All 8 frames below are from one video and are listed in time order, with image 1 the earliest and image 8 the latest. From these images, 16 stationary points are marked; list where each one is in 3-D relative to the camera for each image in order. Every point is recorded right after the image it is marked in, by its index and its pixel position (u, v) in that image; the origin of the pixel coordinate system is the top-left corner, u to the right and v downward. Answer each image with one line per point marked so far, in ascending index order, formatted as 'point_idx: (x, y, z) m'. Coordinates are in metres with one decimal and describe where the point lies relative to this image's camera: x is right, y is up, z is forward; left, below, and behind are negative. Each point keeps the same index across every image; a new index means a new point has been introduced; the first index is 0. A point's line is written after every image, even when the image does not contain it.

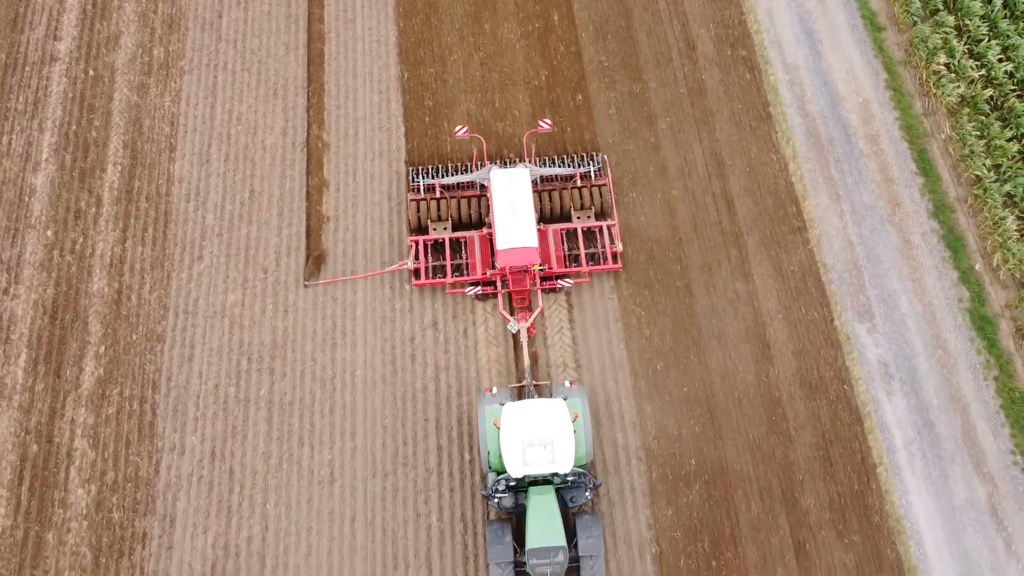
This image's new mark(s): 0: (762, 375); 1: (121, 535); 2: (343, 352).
0: (+3.3, -1.1, +10.6) m
1: (-4.7, -3.0, +9.8) m
2: (-2.2, -0.8, +10.8) m
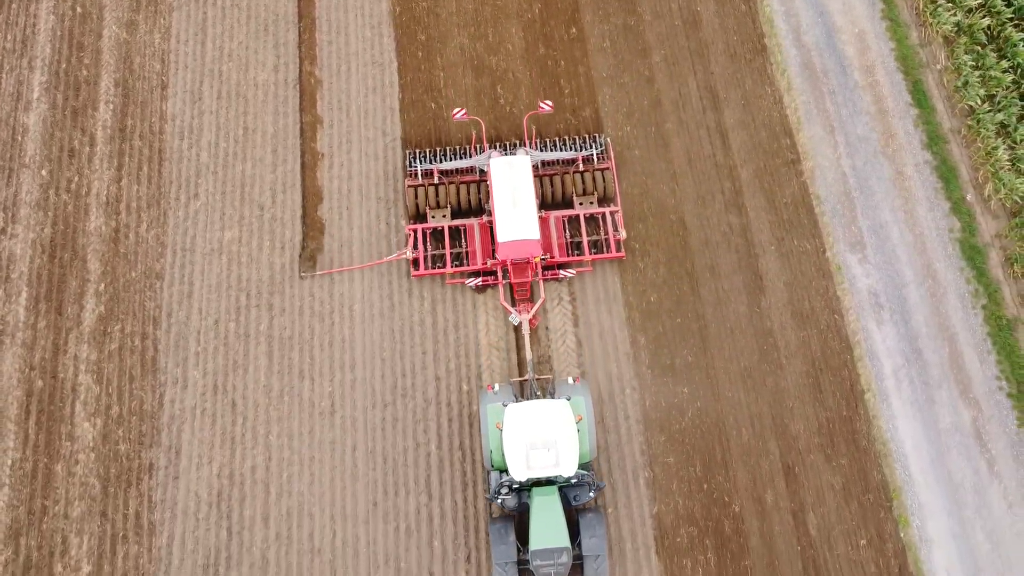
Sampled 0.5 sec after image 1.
0: (+3.2, -0.2, +10.8) m
1: (-4.8, -2.2, +10.1) m
2: (-2.3, 0.0, +10.9) m
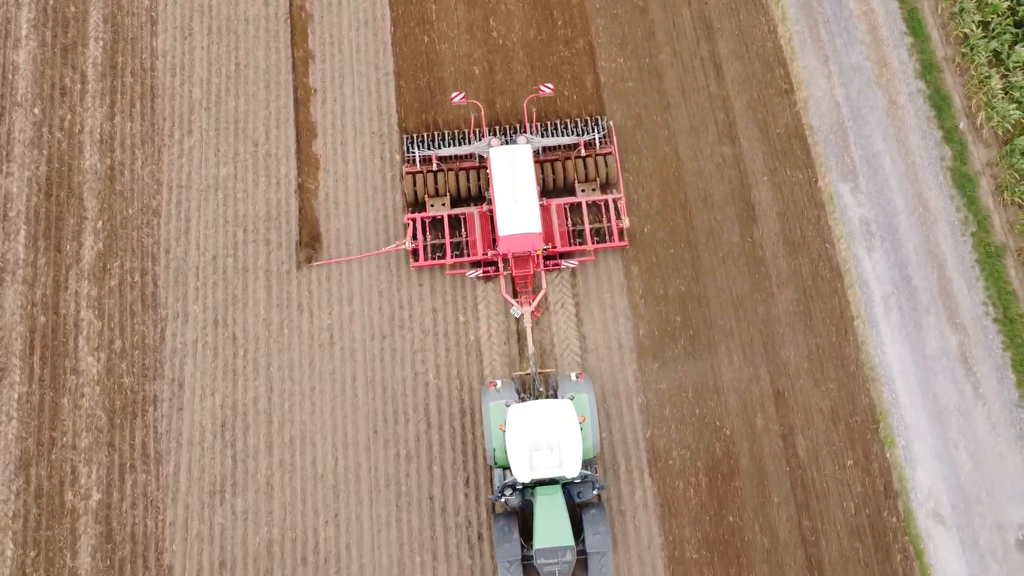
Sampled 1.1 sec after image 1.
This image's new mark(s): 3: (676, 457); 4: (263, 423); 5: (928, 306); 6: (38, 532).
0: (+3.1, +0.7, +10.9) m
1: (-4.8, -1.4, +10.3) m
2: (-2.4, +0.9, +11.0) m
3: (+2.0, -2.1, +10.0) m
4: (-3.1, -1.7, +10.2) m
5: (+5.4, -0.2, +10.6) m
6: (-5.7, -2.9, +9.8) m
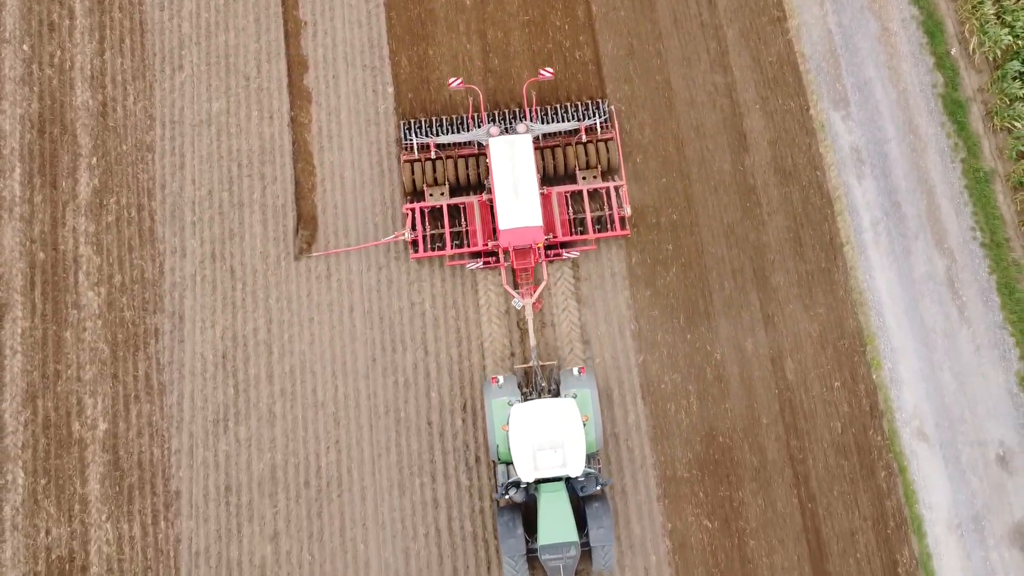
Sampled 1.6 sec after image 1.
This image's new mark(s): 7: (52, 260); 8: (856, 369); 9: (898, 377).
0: (+3.0, +1.7, +11.0) m
1: (-4.9, -0.6, +10.5) m
2: (-2.5, +1.8, +11.0) m
3: (+2.0, -1.2, +10.3) m
4: (-3.2, -0.8, +10.4) m
5: (+5.4, +0.8, +10.8) m
6: (-5.7, -2.1, +10.1) m
7: (-6.0, +0.4, +10.6) m
8: (+4.4, -1.0, +10.3) m
9: (+4.9, -1.1, +10.3) m
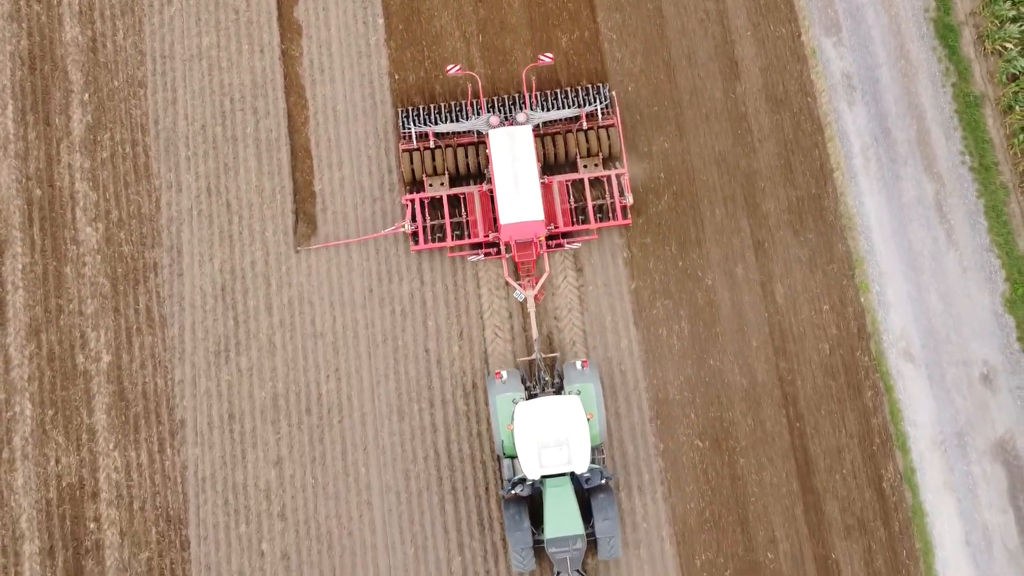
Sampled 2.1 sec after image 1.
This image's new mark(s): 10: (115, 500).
0: (+2.9, +2.7, +11.0) m
1: (-4.9, +0.3, +10.6) m
2: (-2.6, +2.7, +11.0) m
3: (+1.9, -0.2, +10.5) m
4: (-3.3, 0.0, +10.5) m
5: (+5.3, +1.8, +10.8) m
6: (-5.8, -1.3, +10.3) m
7: (-6.1, +1.2, +10.7) m
8: (+4.3, -0.1, +10.5) m
9: (+4.8, -0.2, +10.5) m
10: (-4.9, -2.6, +10.1) m
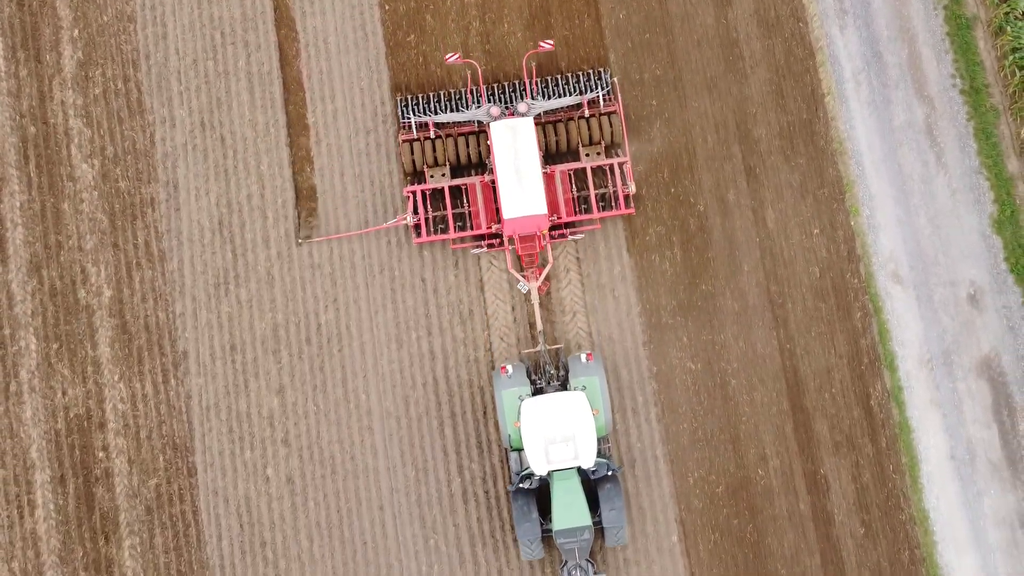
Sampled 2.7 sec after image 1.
0: (+2.8, +3.7, +11.0) m
1: (-5.0, +1.1, +10.7) m
2: (-2.7, +3.6, +11.0) m
3: (+1.8, +0.7, +10.6) m
4: (-3.3, +0.9, +10.6) m
5: (+5.2, +2.8, +10.9) m
6: (-5.9, -0.5, +10.5) m
7: (-6.2, +2.0, +10.7) m
8: (+4.2, +0.9, +10.6) m
9: (+4.8, +0.9, +10.7) m
10: (-5.0, -1.8, +10.3) m
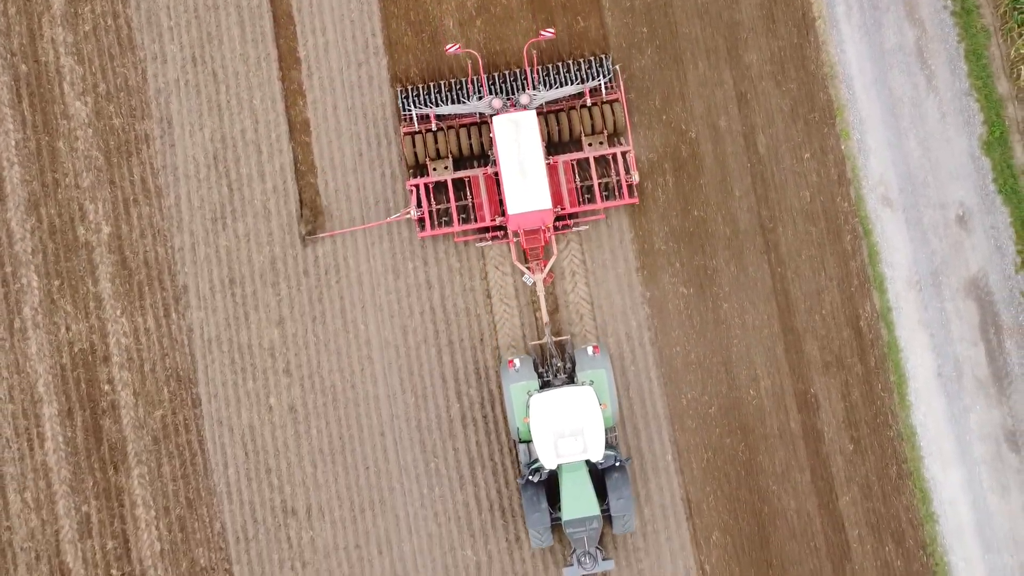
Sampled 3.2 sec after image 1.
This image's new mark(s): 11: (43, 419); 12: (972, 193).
0: (+2.7, +4.7, +10.9) m
1: (-5.1, +2.0, +10.7) m
2: (-2.8, +4.5, +10.9) m
3: (+1.7, +1.7, +10.7) m
4: (-3.4, +1.8, +10.7) m
5: (+5.0, +3.8, +10.9) m
6: (-5.9, +0.3, +10.6) m
7: (-6.3, +2.9, +10.7) m
8: (+4.1, +1.9, +10.7) m
9: (+4.7, +1.9, +10.7) m
10: (-5.0, -1.0, +10.5) m
11: (-6.0, -1.7, +10.4) m
12: (+6.1, +1.2, +10.7) m
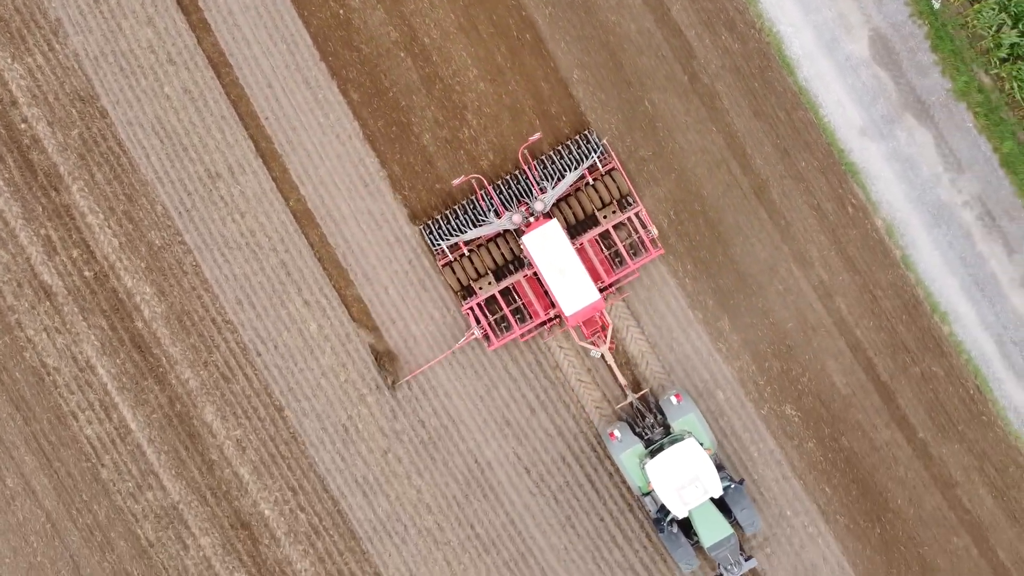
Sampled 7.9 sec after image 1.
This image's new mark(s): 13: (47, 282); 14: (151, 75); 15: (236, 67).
0: (-1.5, +10.5, +11.7) m
1: (-8.0, +5.5, +11.7) m
2: (-6.7, +8.6, +11.7) m
3: (-1.4, +7.4, +11.7) m
4: (-6.3, +5.8, +11.7) m
5: (+1.0, +10.5, +11.7) m
6: (-8.2, +3.6, +11.7) m
7: (-9.4, +5.9, +11.6) m
8: (+0.8, +8.4, +11.7) m
9: (+1.3, +8.5, +11.7) m
10: (-6.9, +2.7, +11.8) m
11: (-7.7, +1.7, +11.7) m
12: (+2.8, +8.4, +11.7) m
13: (-6.7, +0.1, +11.8) m
14: (-5.2, +3.1, +11.7) m
15: (-4.0, +3.2, +11.7) m
